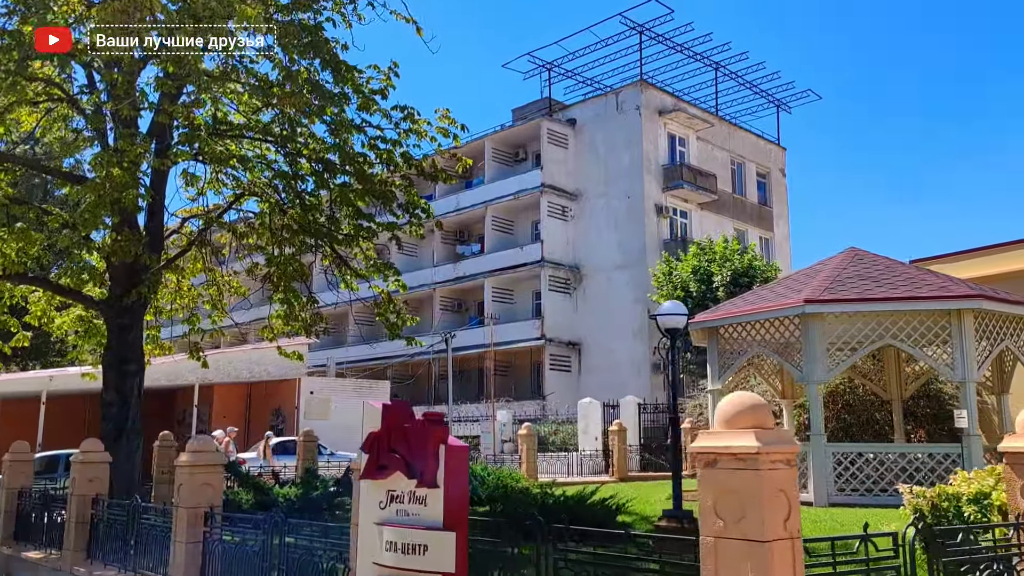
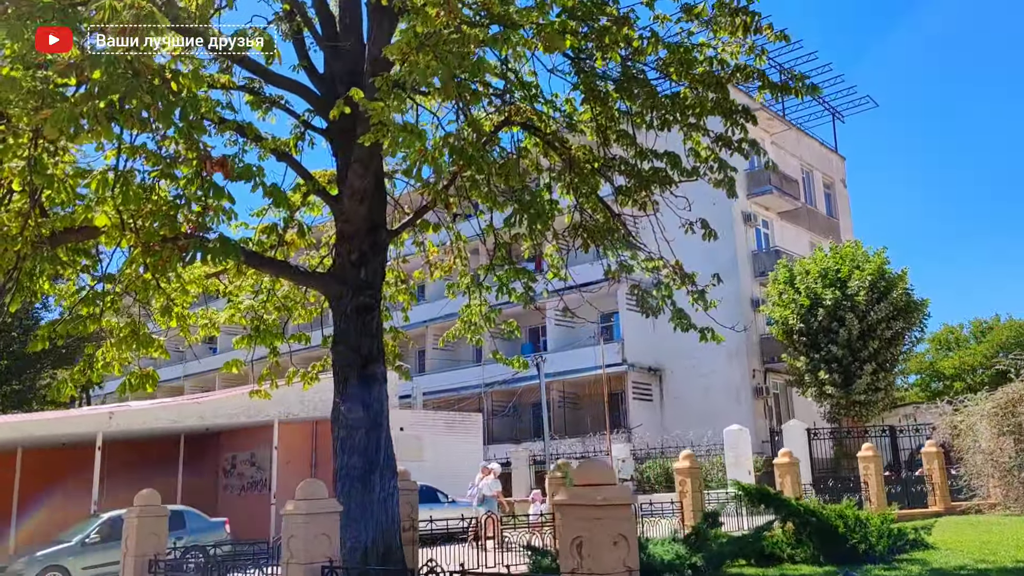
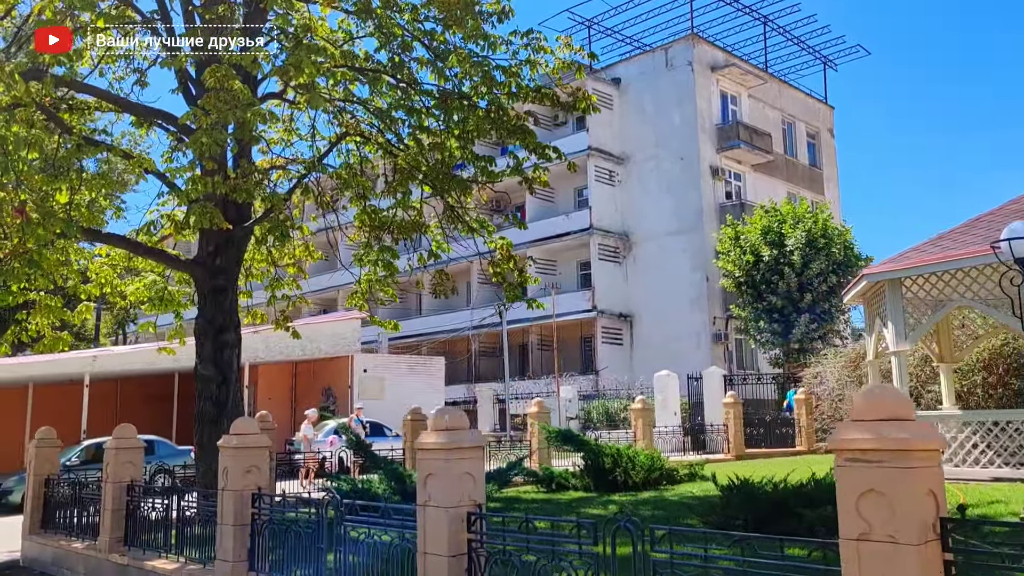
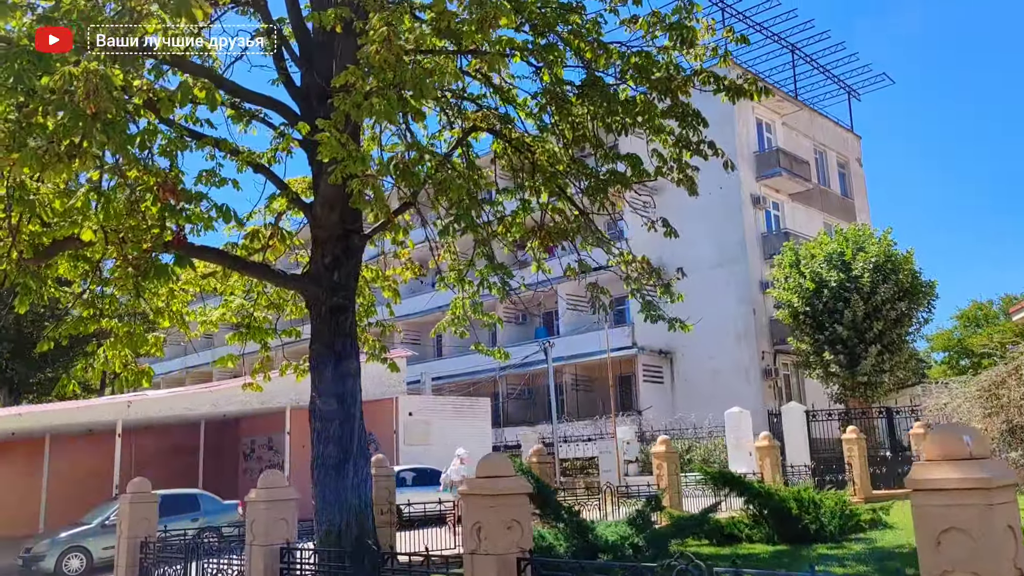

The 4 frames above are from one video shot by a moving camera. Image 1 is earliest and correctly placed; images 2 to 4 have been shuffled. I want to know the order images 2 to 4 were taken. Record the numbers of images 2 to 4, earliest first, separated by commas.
3, 4, 2
